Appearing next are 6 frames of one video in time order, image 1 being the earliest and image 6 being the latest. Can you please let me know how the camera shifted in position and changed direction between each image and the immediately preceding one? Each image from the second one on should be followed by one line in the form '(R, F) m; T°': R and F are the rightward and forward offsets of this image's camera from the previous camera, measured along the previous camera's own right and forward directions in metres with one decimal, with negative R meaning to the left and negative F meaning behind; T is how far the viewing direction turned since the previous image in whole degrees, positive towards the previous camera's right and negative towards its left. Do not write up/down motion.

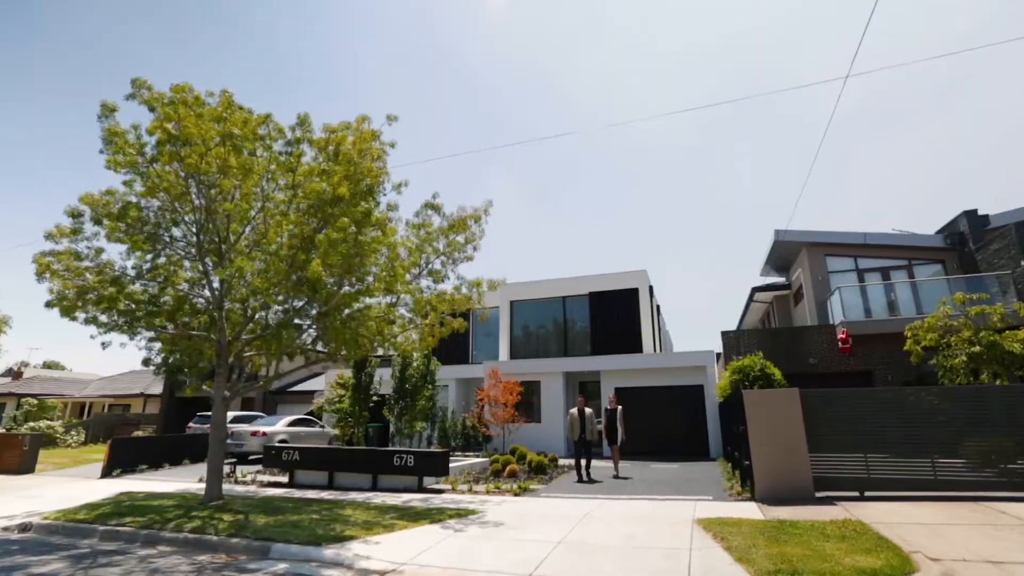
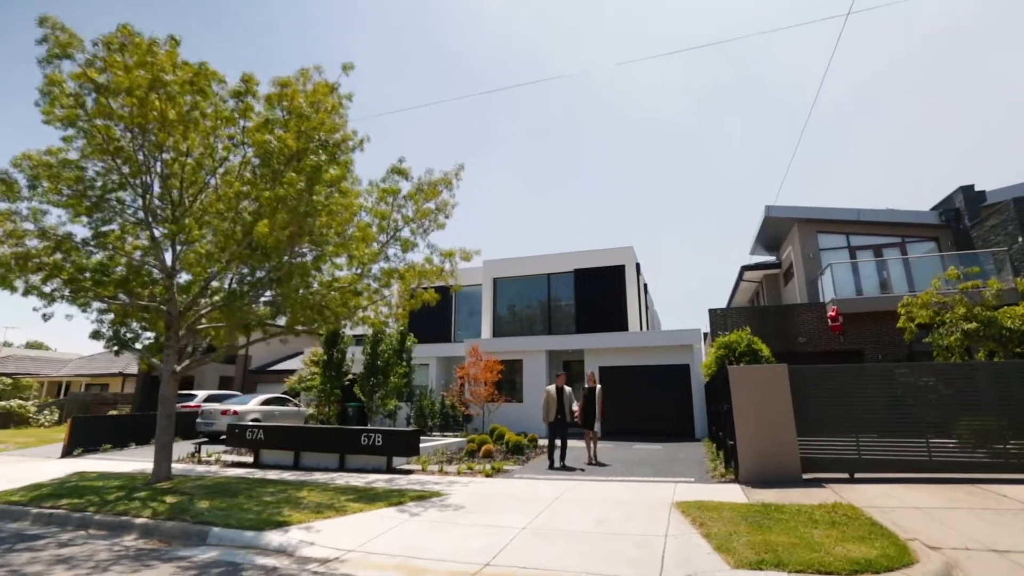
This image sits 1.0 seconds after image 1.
(+0.3, +0.6) m; +1°
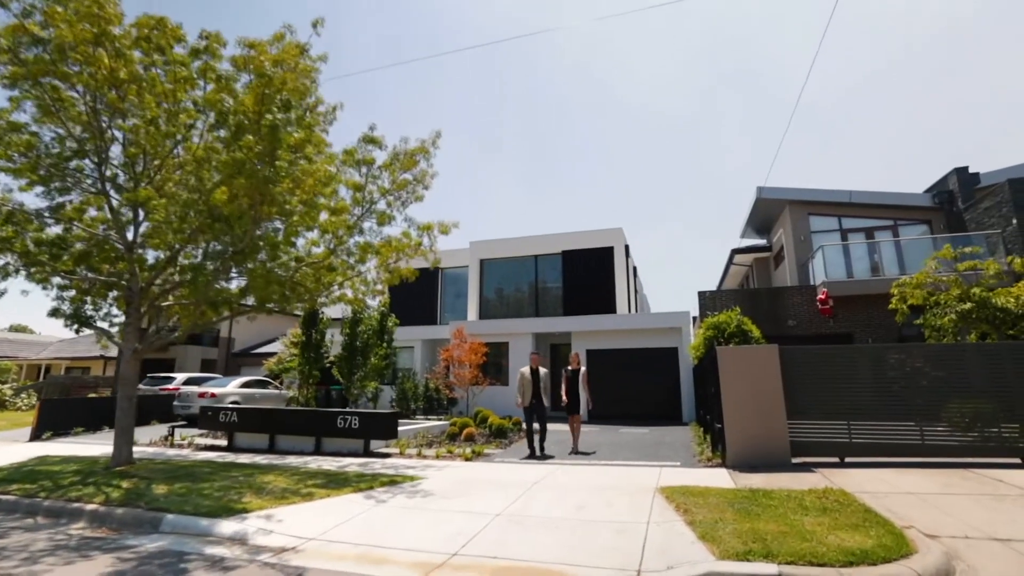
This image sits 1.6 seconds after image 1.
(+0.2, +0.4) m; +1°
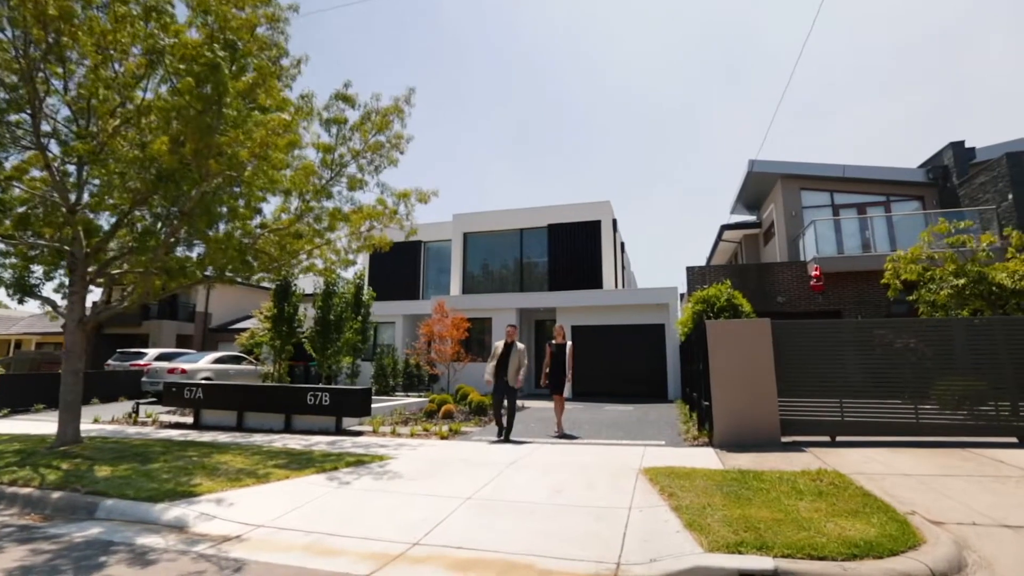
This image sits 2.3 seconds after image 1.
(+0.1, +0.5) m; +1°
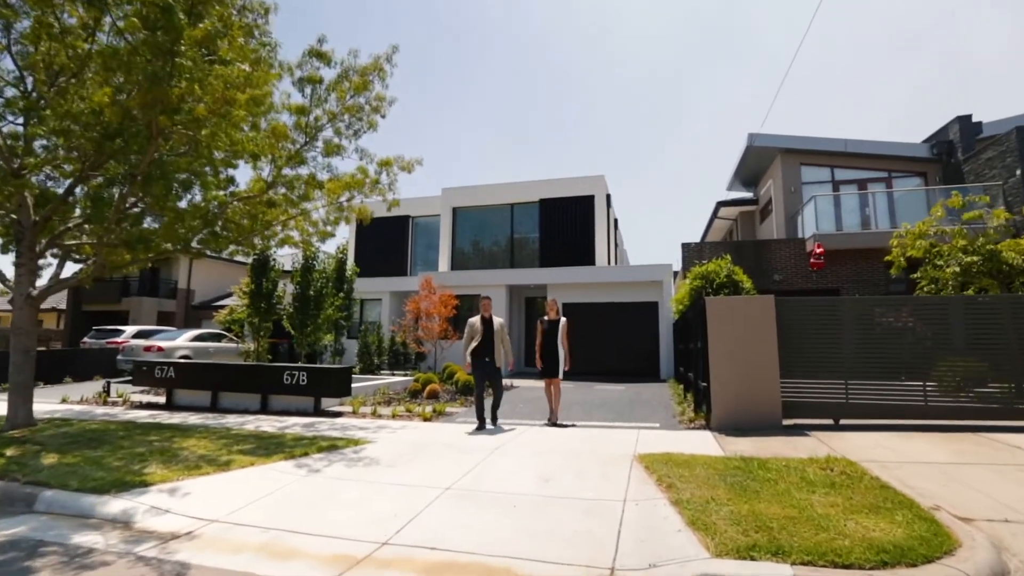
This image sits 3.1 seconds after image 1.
(+0.1, +0.5) m; +1°
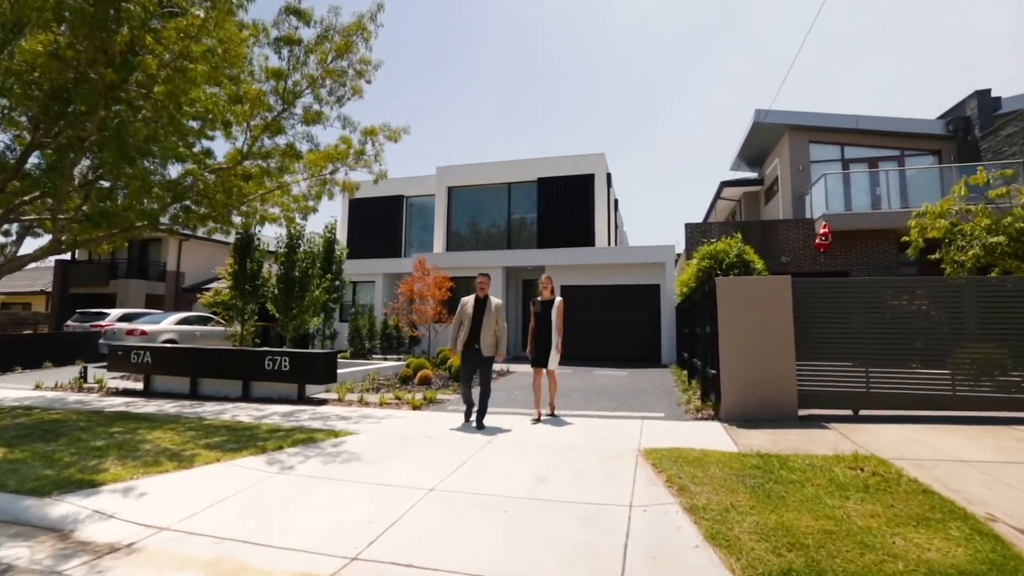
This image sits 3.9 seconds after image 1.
(0.0, +0.5) m; 0°
